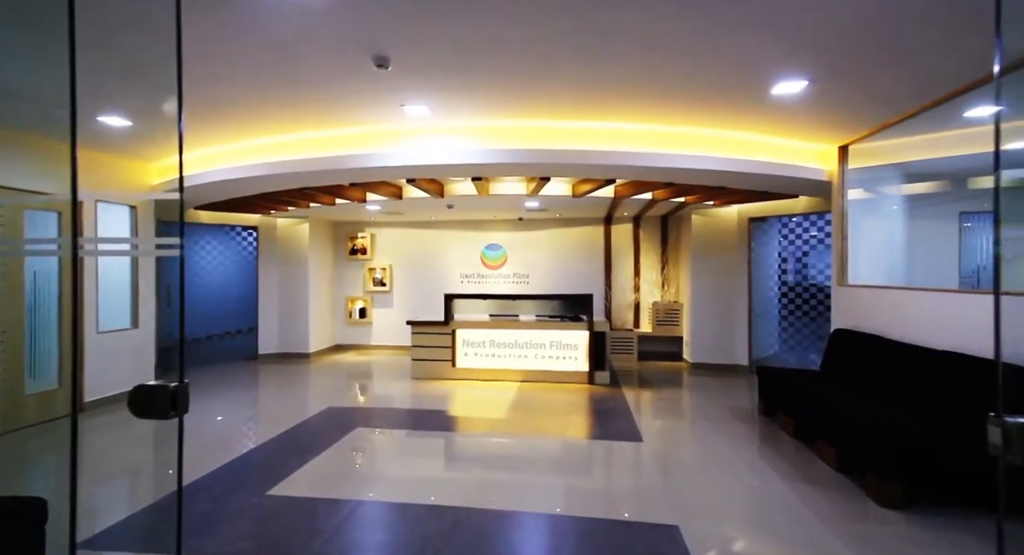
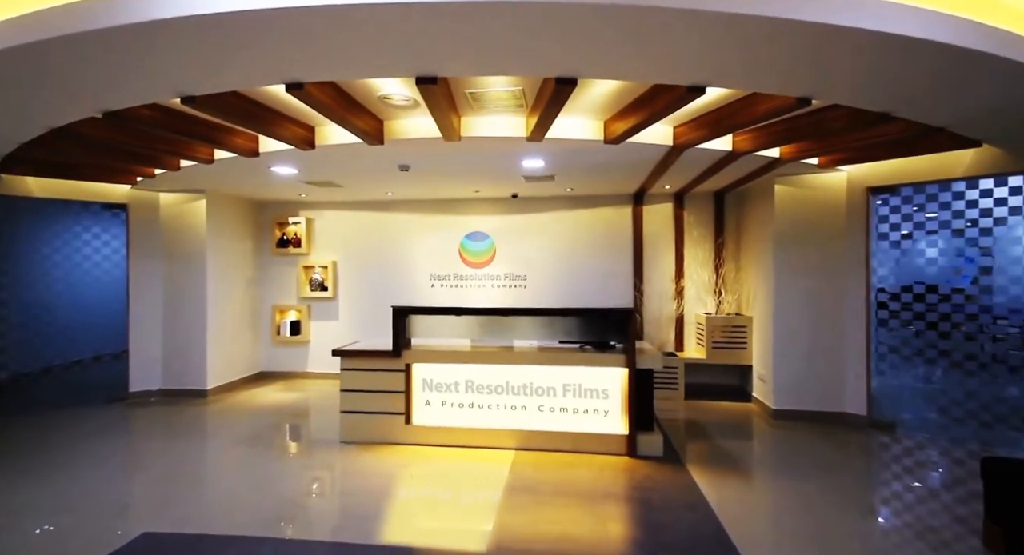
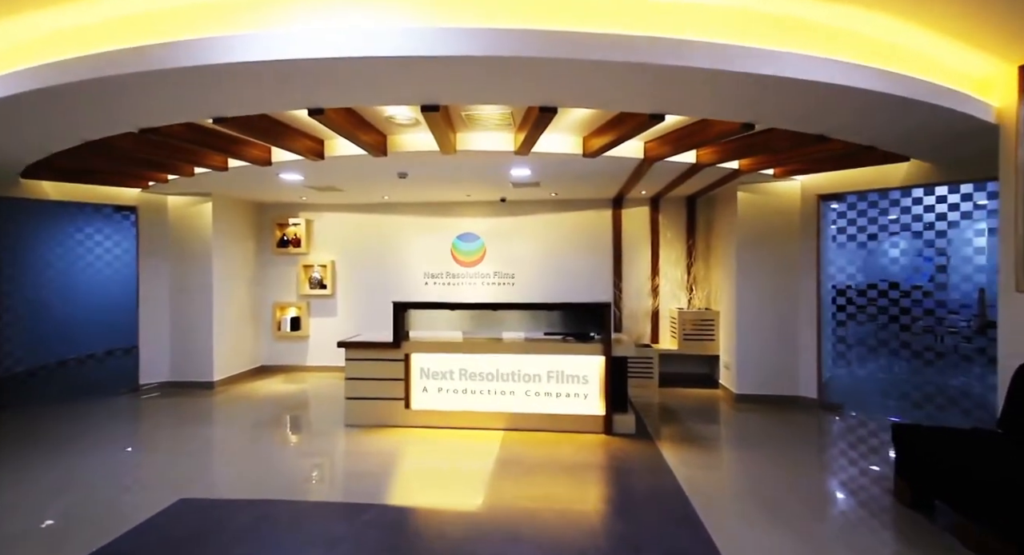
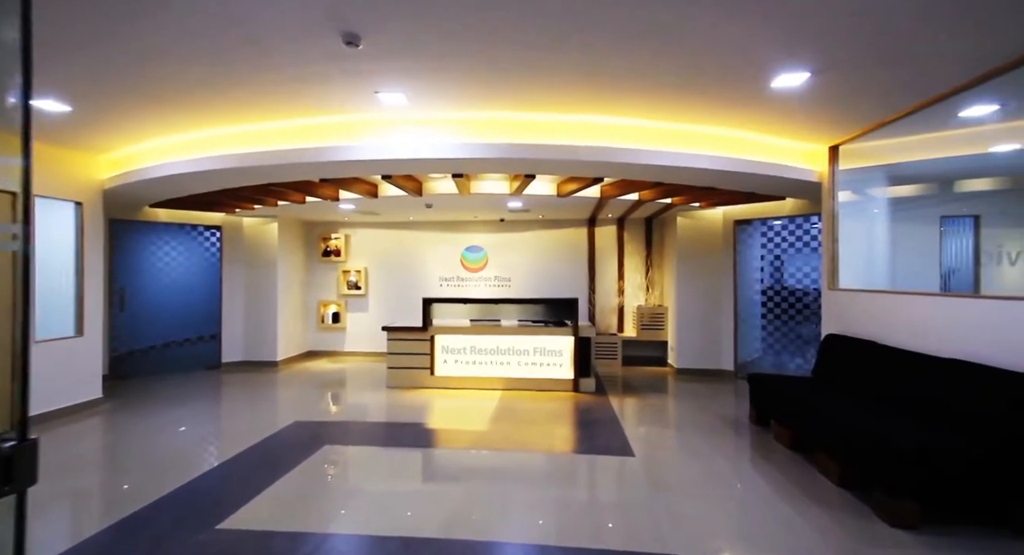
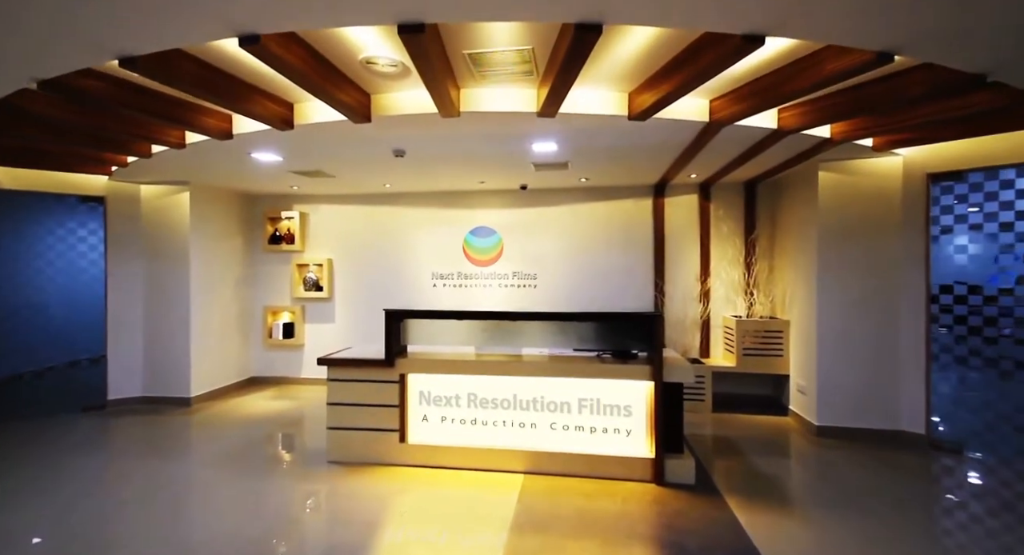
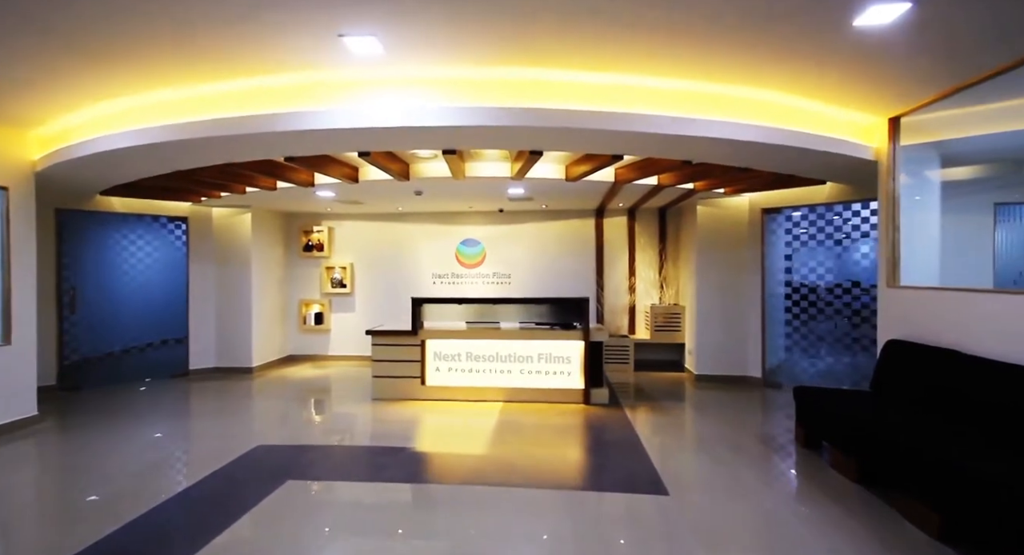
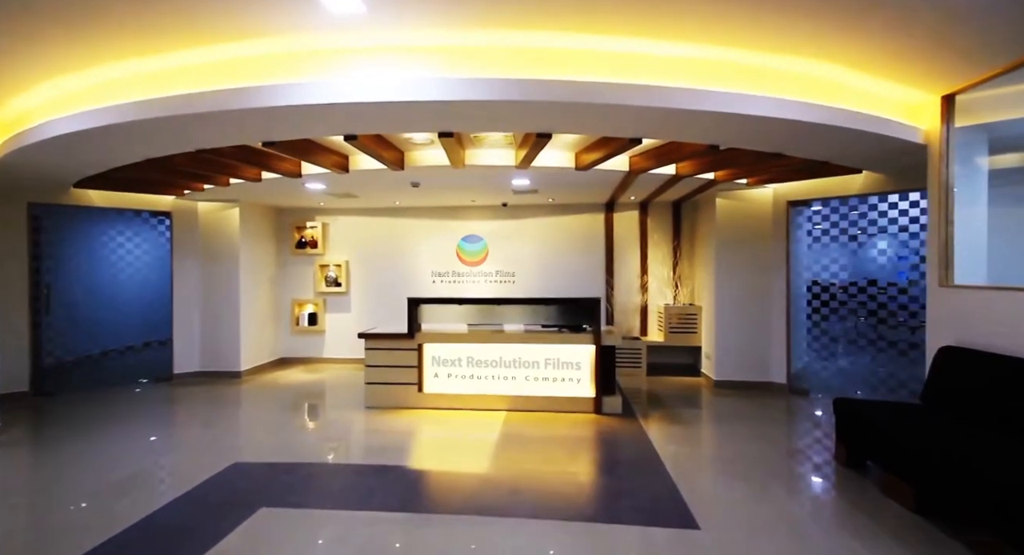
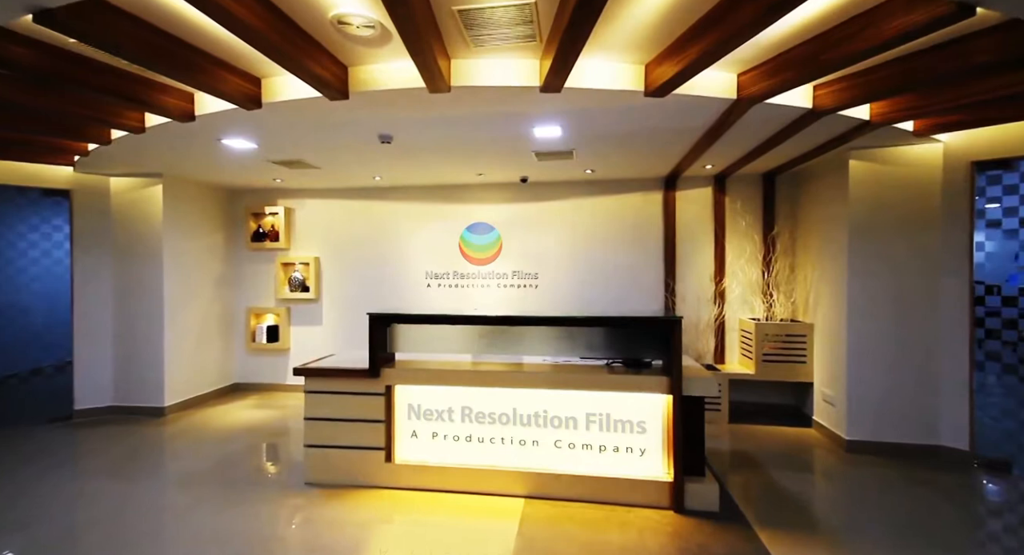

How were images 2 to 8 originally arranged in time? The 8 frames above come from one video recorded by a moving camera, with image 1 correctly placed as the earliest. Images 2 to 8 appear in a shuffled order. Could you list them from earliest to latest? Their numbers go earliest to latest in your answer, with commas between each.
4, 6, 7, 3, 2, 5, 8
